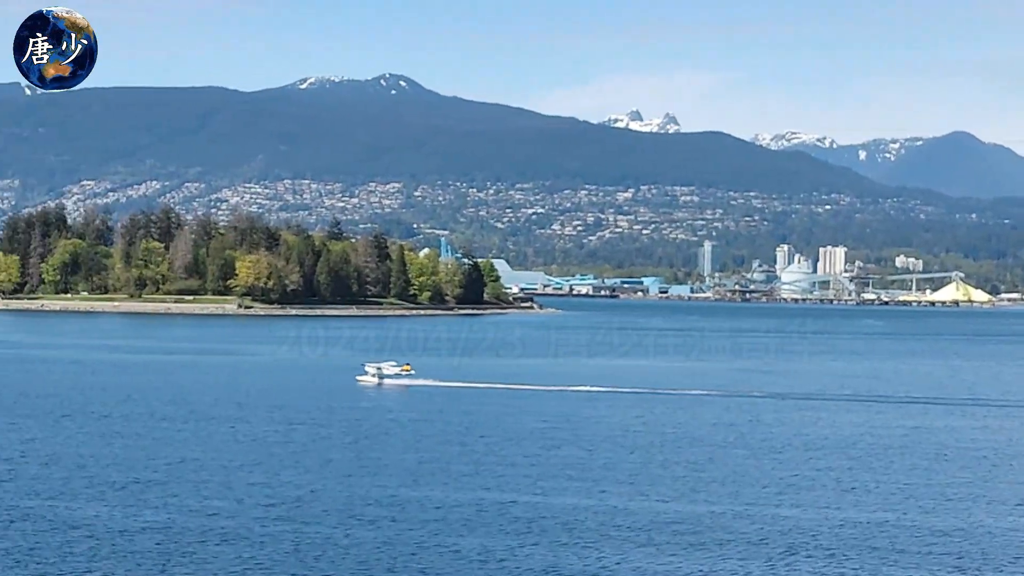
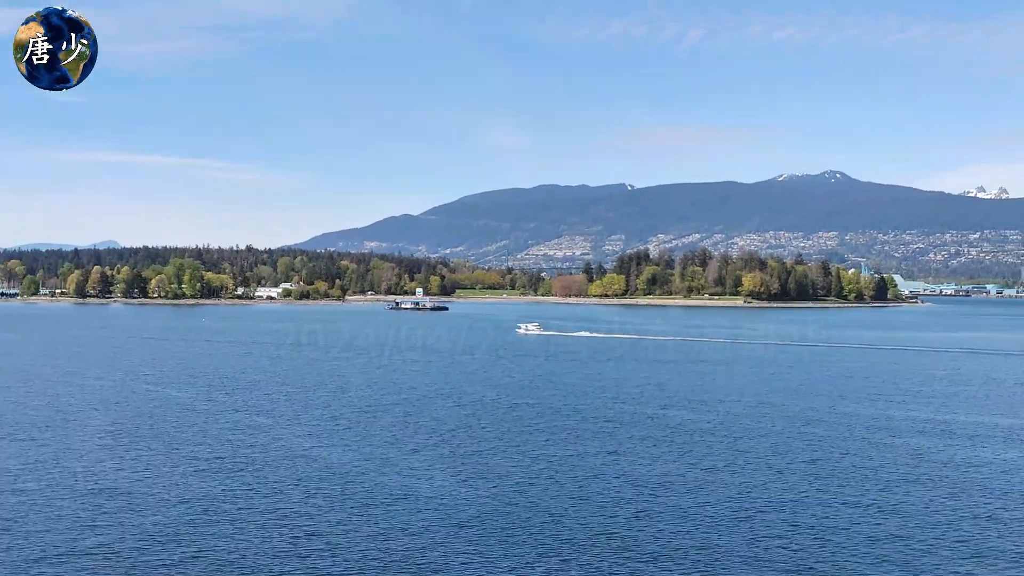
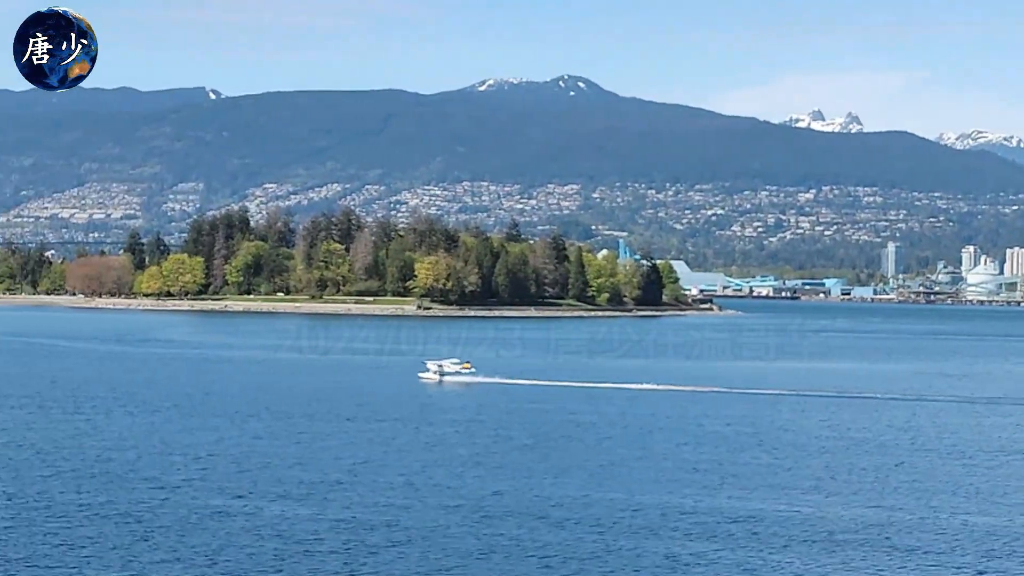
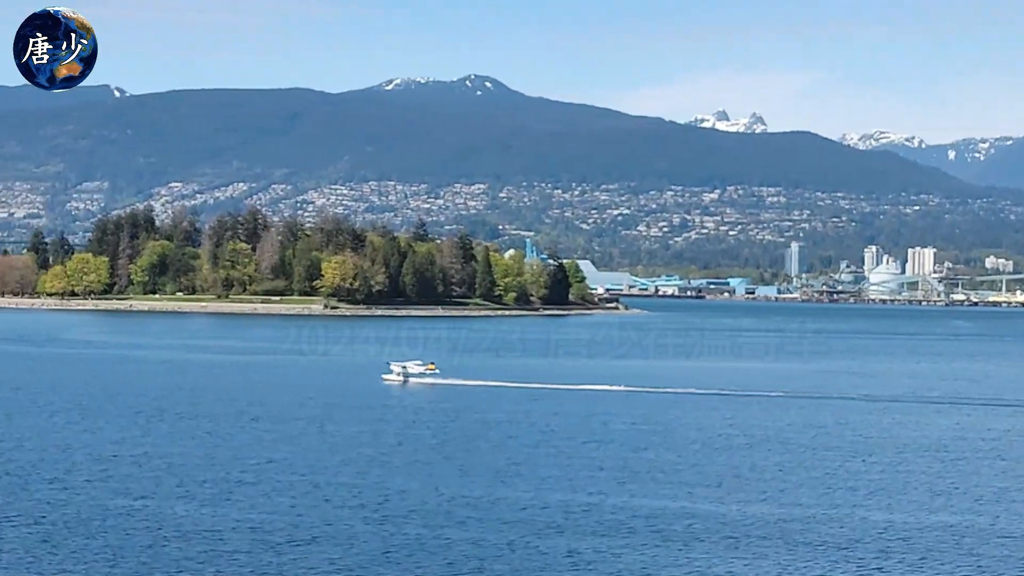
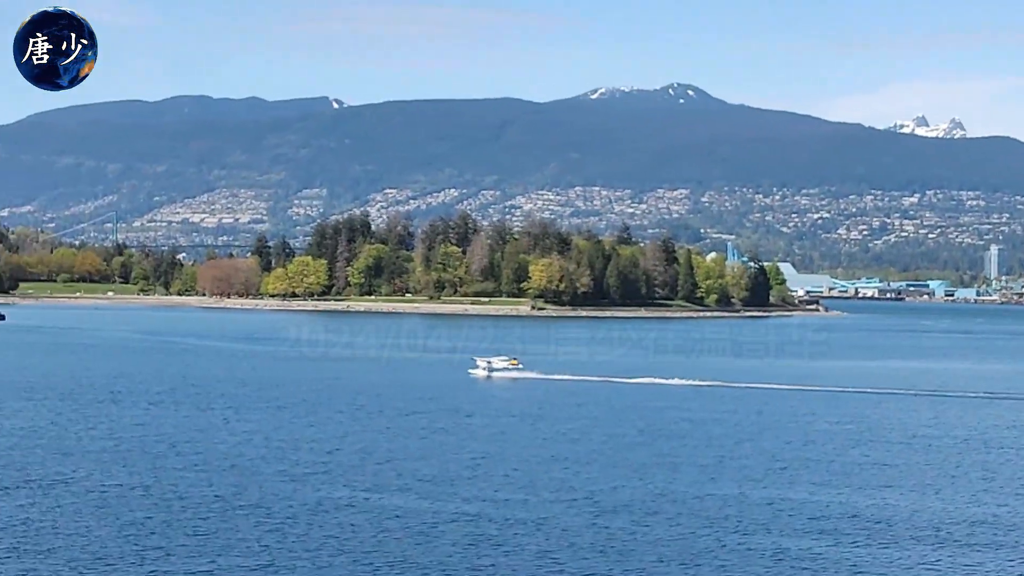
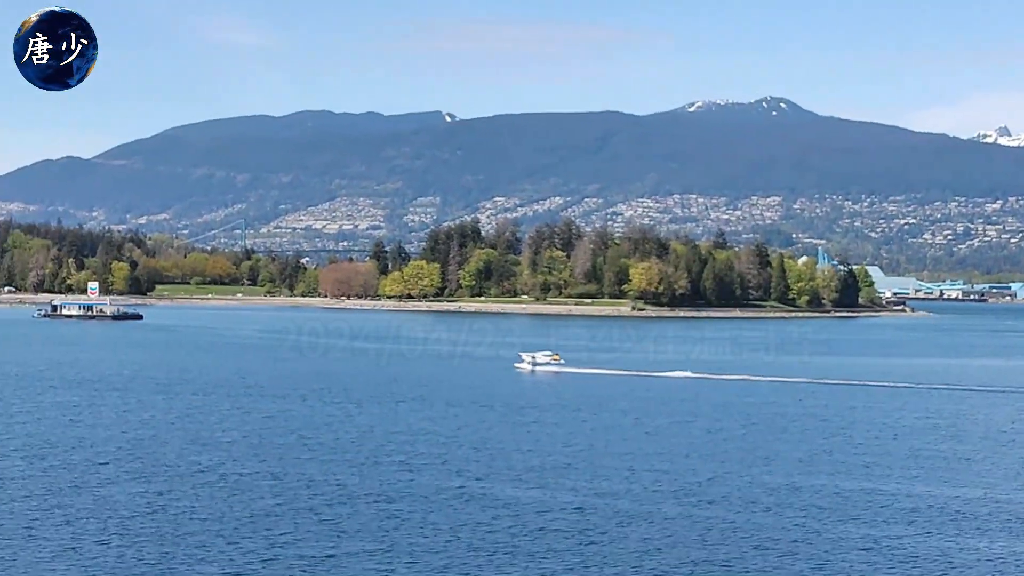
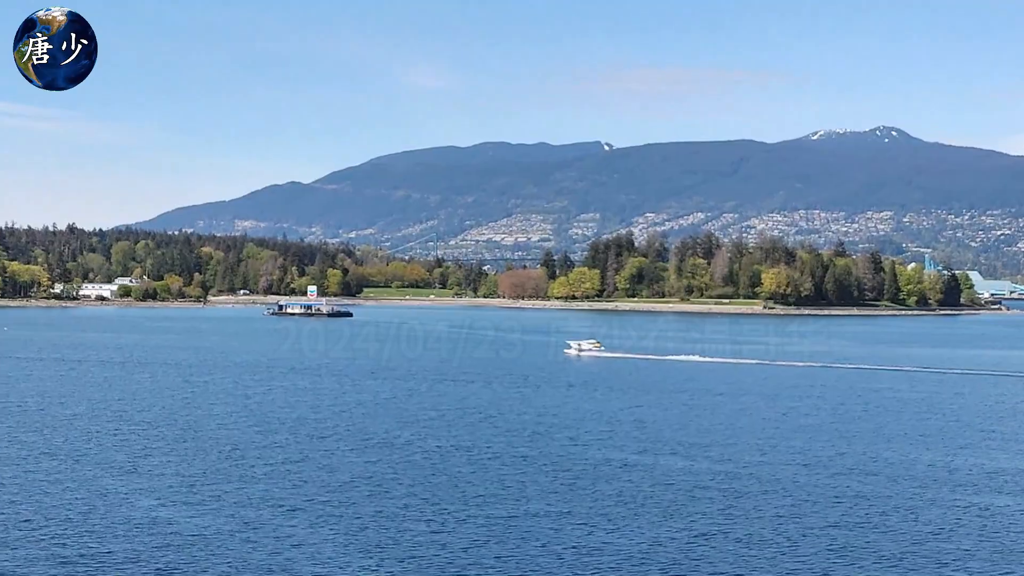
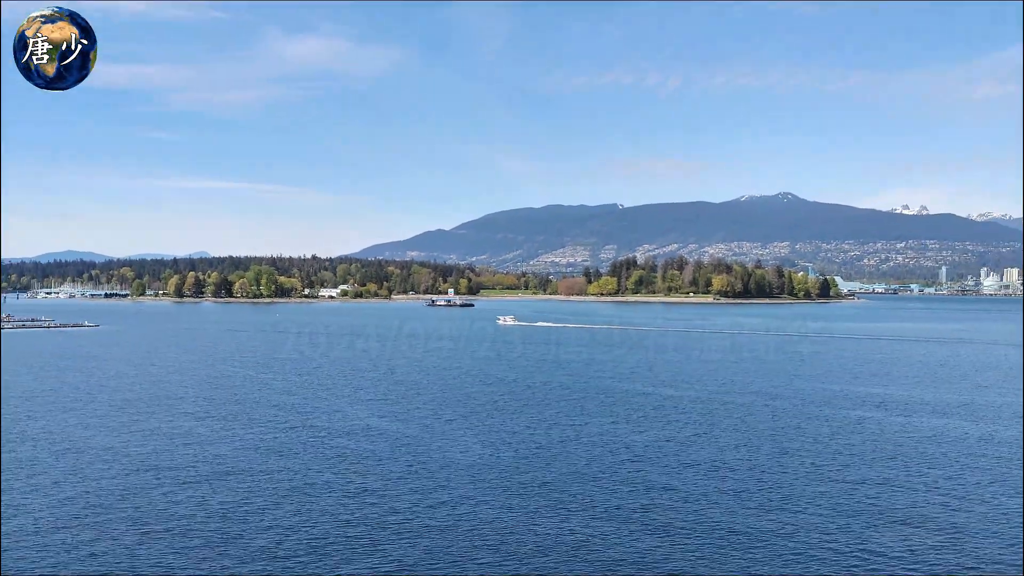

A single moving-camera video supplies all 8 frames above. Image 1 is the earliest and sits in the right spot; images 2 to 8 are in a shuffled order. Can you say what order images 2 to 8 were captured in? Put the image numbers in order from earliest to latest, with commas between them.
4, 3, 5, 6, 7, 2, 8
